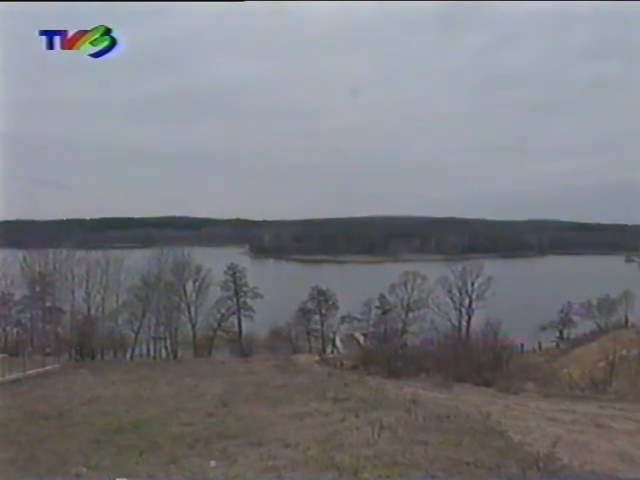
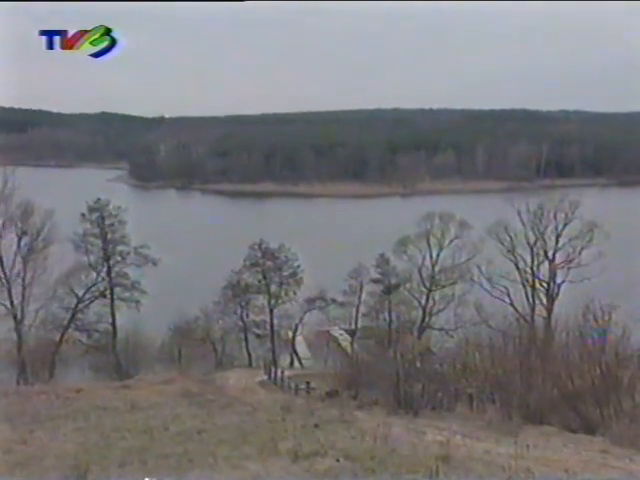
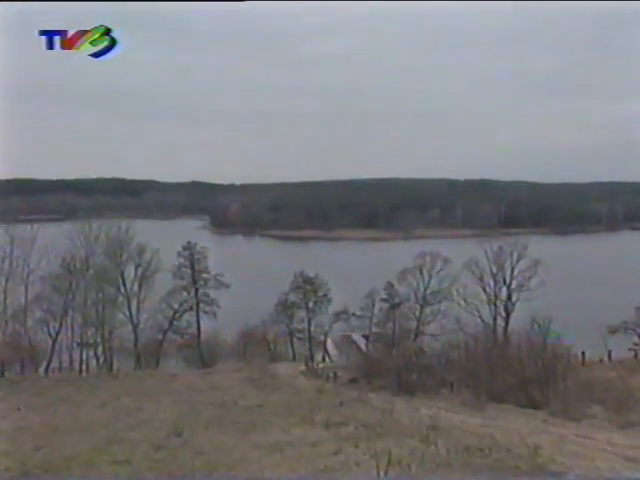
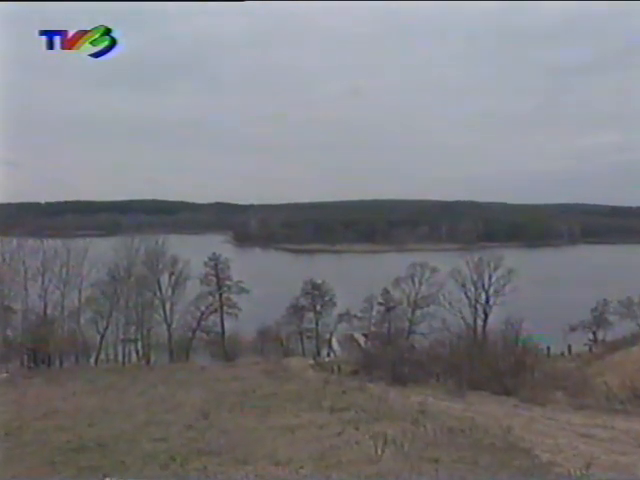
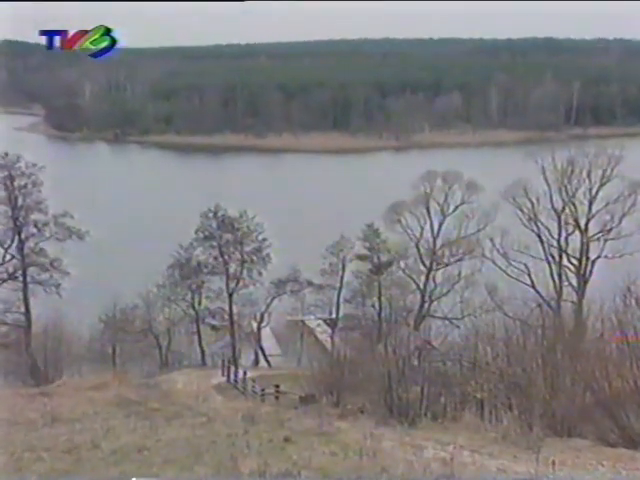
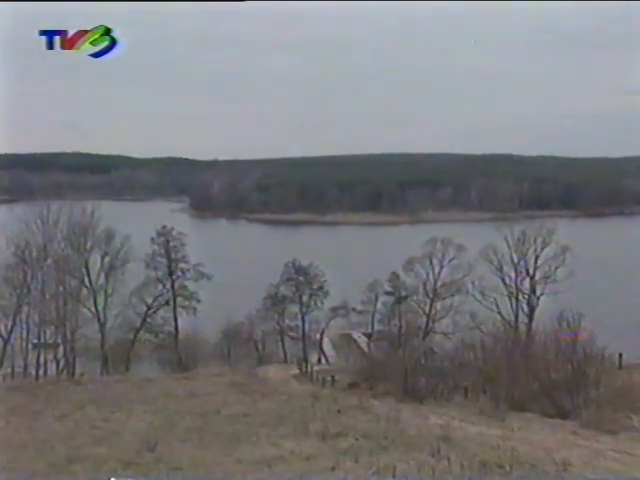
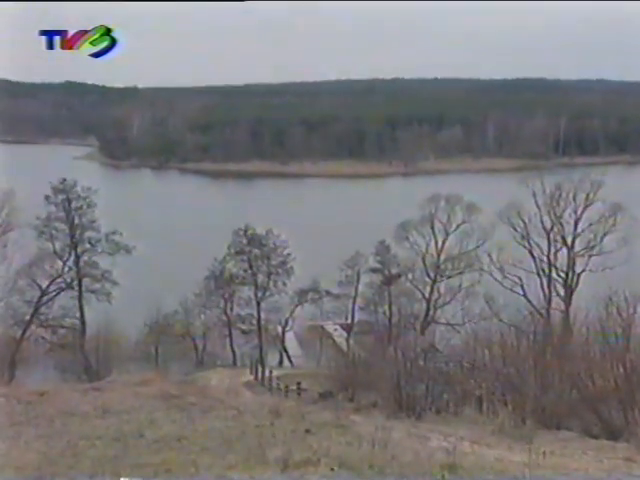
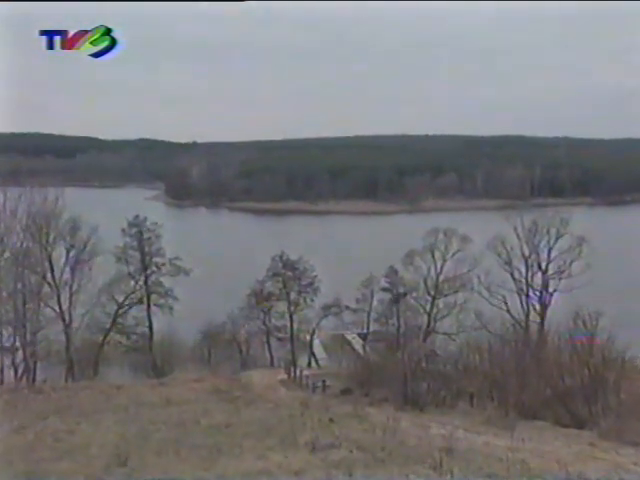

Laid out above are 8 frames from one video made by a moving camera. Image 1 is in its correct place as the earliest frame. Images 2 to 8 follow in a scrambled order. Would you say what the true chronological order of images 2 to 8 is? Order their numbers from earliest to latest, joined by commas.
4, 3, 6, 8, 2, 7, 5
